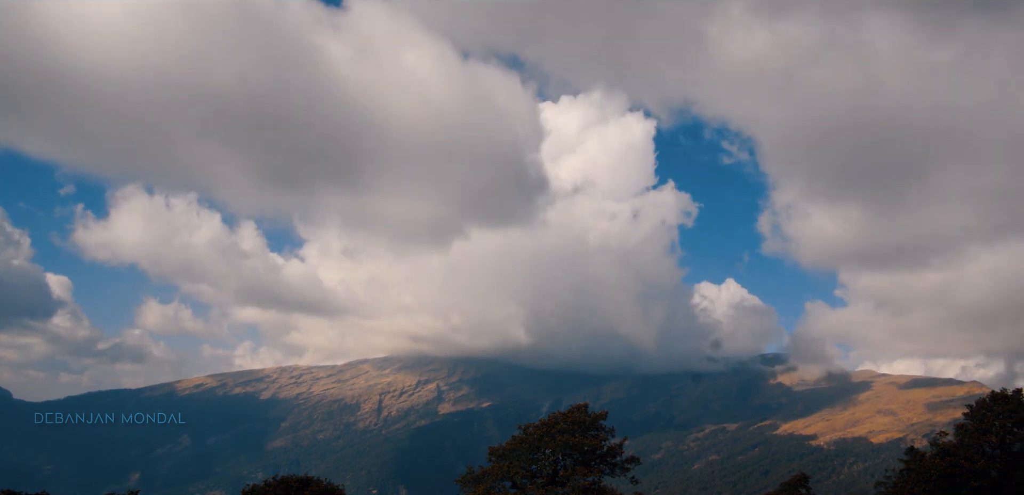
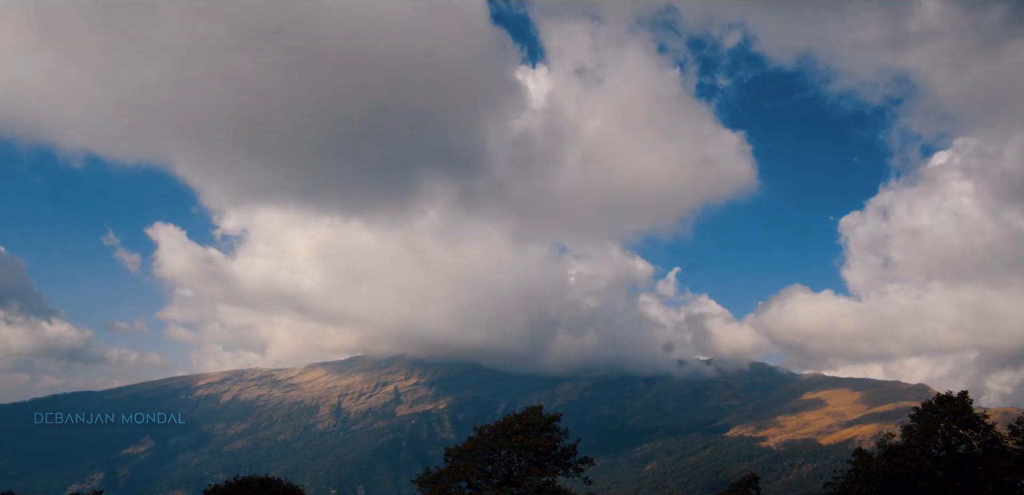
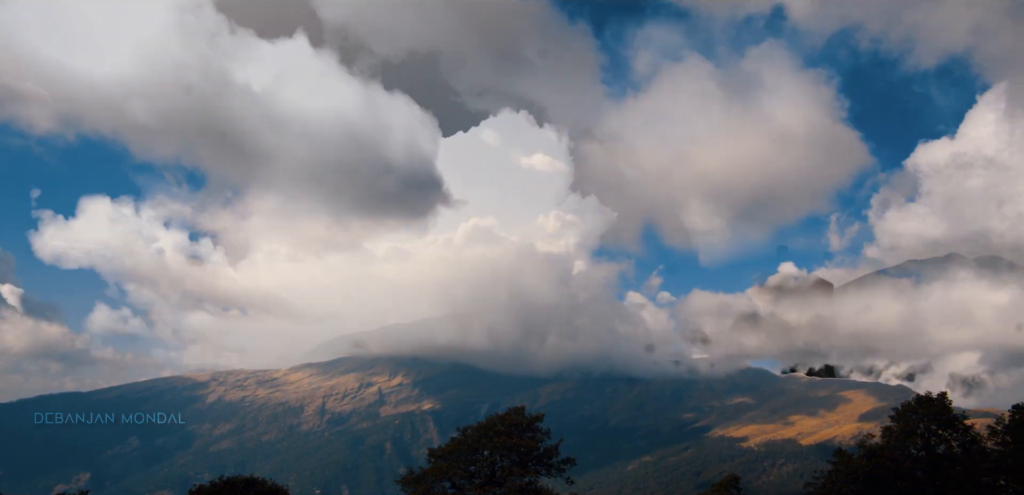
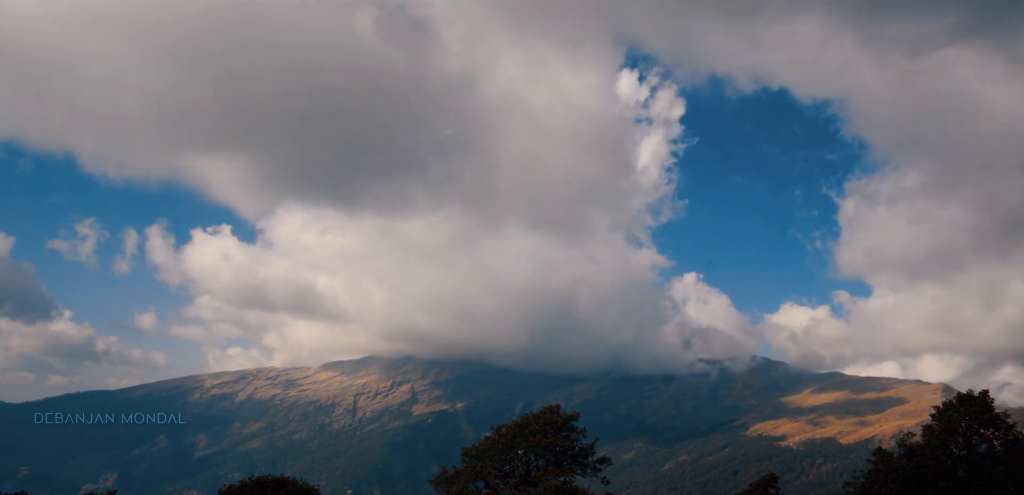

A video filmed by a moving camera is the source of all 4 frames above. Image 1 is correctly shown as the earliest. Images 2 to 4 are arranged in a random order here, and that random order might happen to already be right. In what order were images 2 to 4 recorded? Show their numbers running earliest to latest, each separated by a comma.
4, 2, 3
